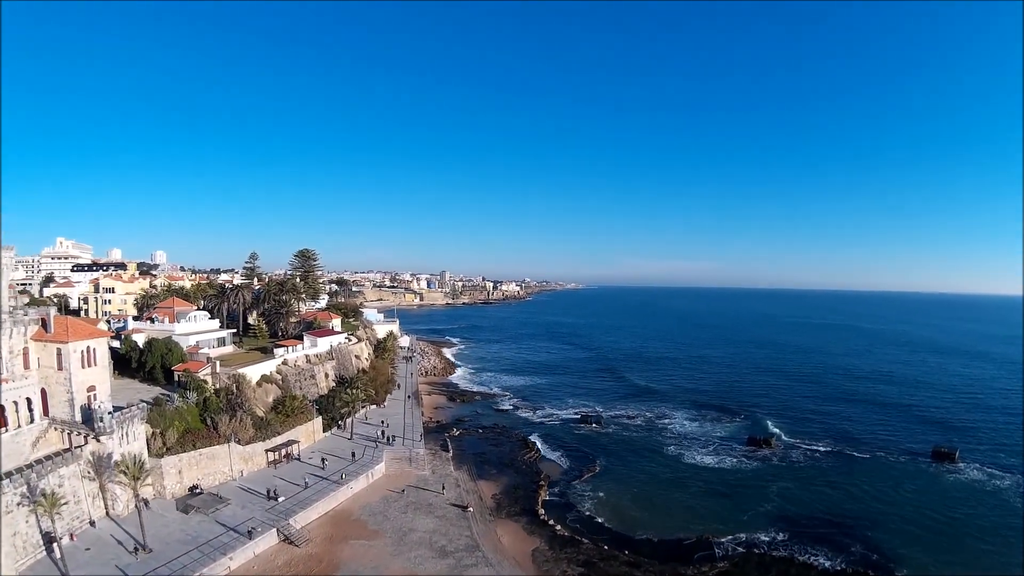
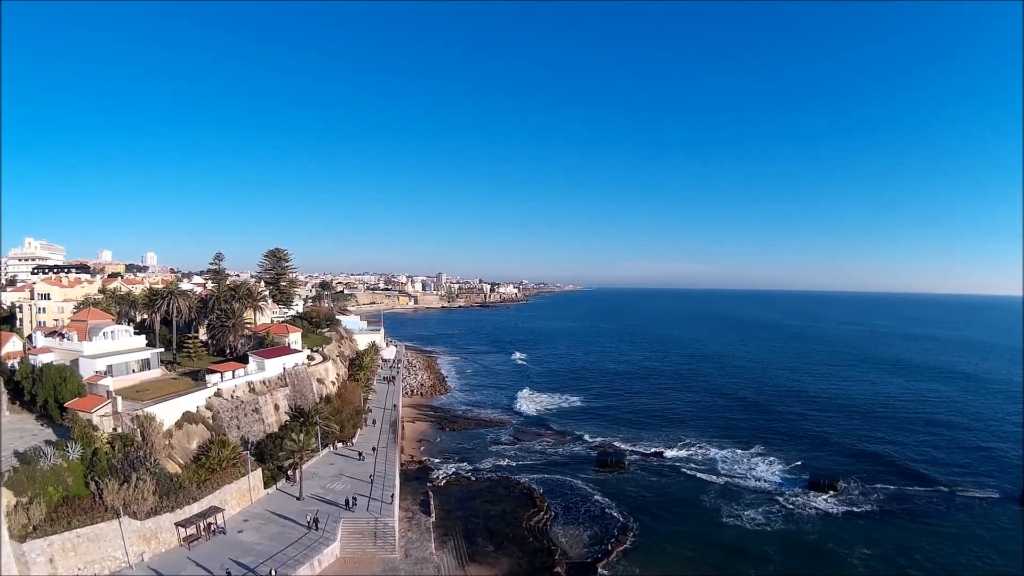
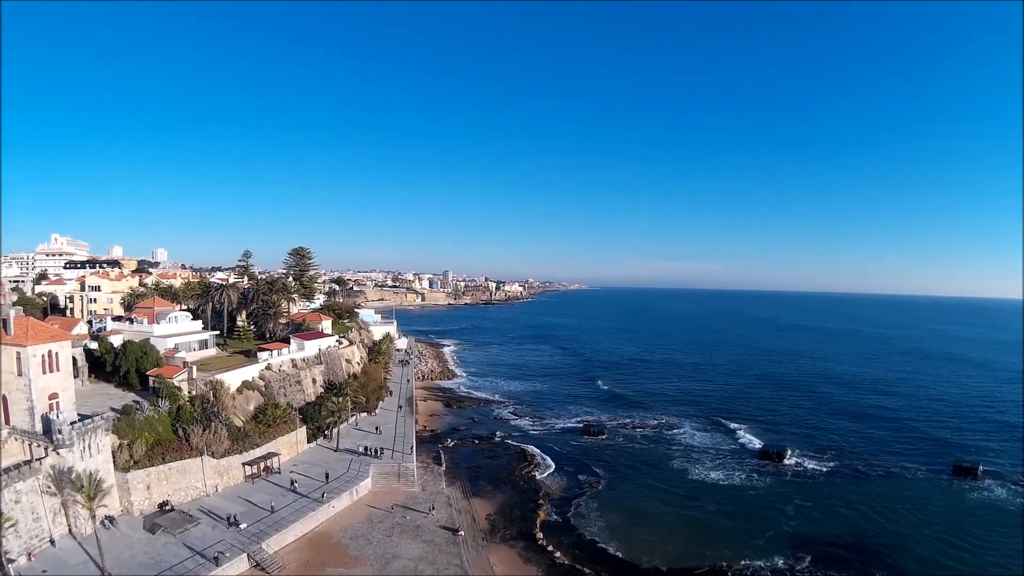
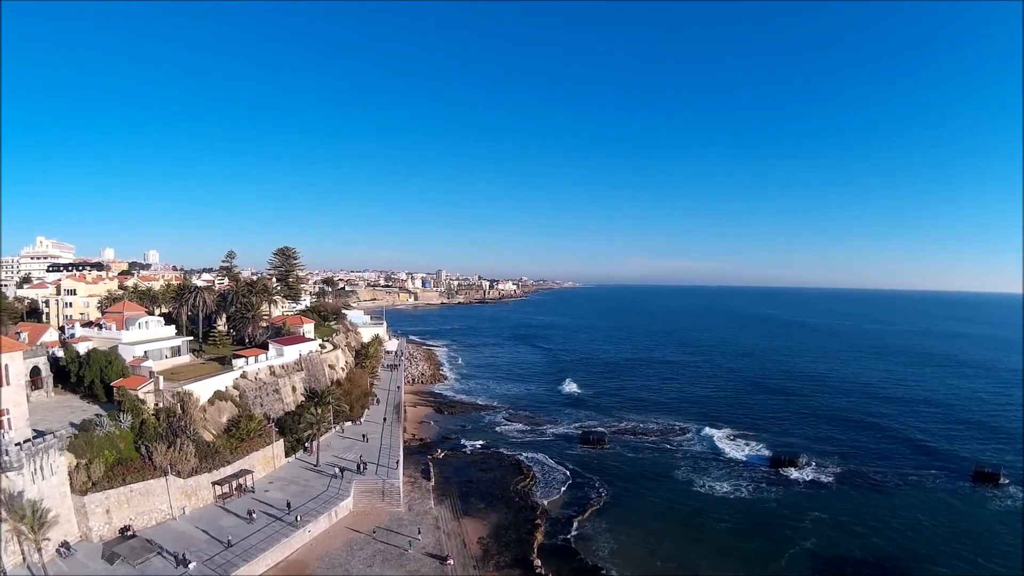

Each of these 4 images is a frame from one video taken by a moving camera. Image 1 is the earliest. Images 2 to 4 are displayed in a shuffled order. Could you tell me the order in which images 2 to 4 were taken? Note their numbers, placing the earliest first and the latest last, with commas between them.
3, 4, 2
